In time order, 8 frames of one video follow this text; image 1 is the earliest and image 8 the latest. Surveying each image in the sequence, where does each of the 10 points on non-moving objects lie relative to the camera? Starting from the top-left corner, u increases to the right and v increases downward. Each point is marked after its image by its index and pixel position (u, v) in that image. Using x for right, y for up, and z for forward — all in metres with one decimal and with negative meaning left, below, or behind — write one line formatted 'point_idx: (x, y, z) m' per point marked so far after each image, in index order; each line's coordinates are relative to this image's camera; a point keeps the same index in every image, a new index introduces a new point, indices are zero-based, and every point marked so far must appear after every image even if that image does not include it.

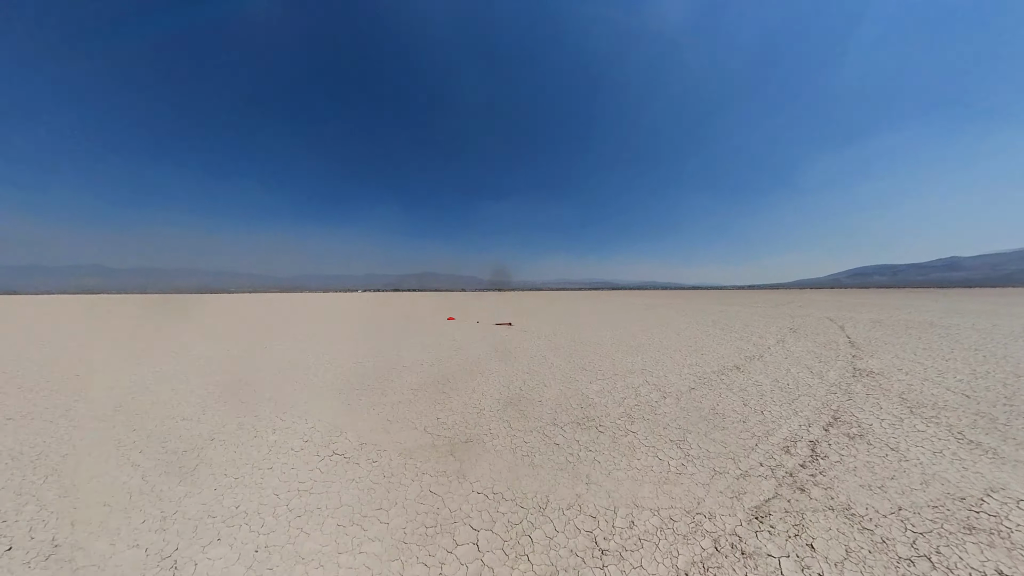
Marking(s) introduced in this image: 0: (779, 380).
0: (+9.9, -3.4, +11.5) m
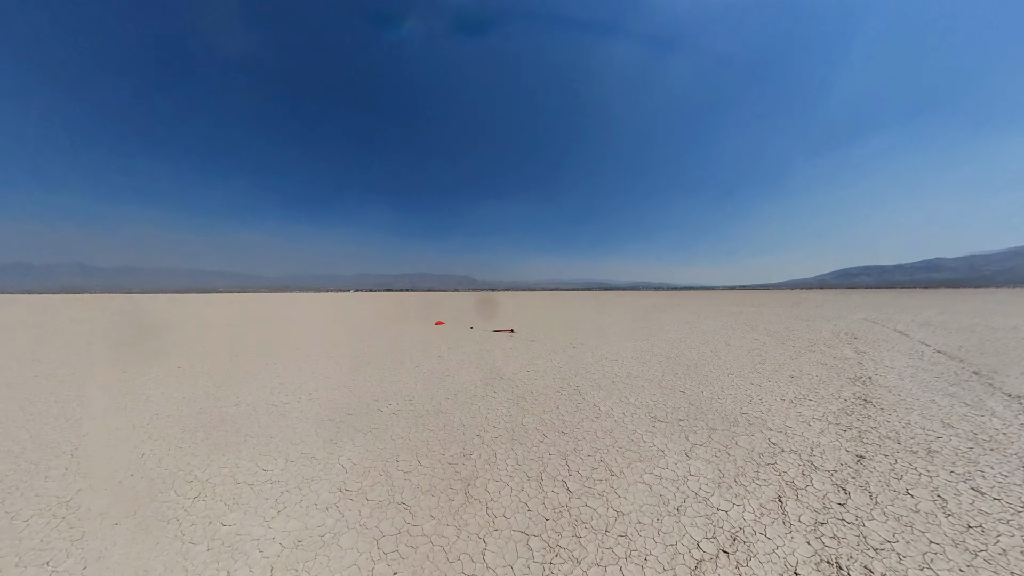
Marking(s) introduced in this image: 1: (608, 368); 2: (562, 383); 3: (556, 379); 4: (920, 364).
0: (+10.3, -3.2, +7.3) m
1: (+3.3, -2.2, +10.7) m
2: (+1.6, -2.0, +10.5) m
3: (+1.4, -2.0, +10.7) m
4: (+15.3, -2.9, +11.7) m
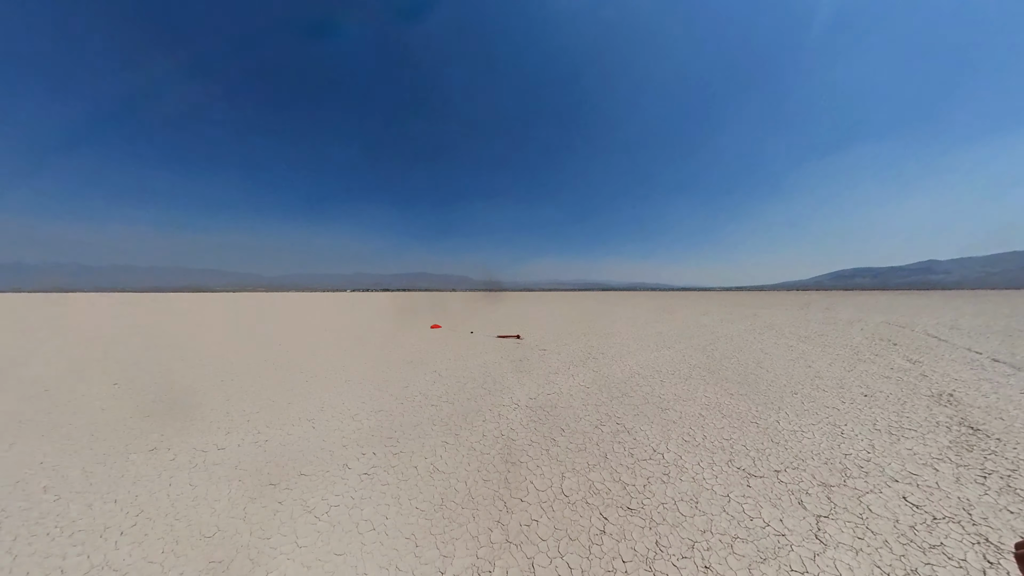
0: (+10.6, -3.2, +5.6) m
1: (+3.6, -2.2, +8.9) m
2: (+1.9, -2.0, +8.6) m
3: (+1.7, -2.0, +8.9) m
4: (+15.6, -2.9, +10.2) m
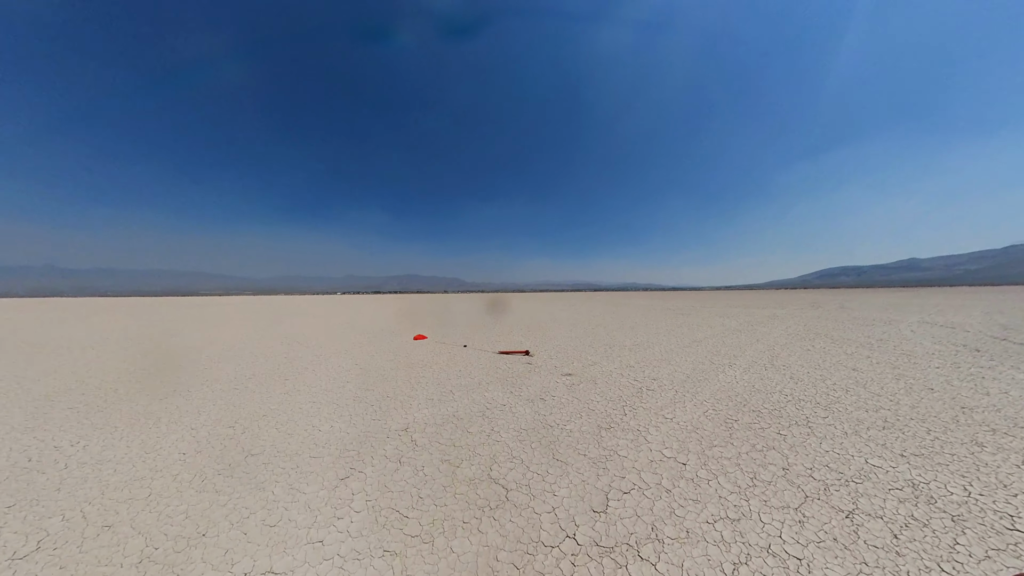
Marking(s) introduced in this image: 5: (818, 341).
0: (+11.1, -3.0, +3.0) m
1: (+3.9, -2.1, +6.0) m
2: (+2.2, -2.0, +5.6) m
3: (+2.0, -1.9, +5.9) m
4: (+15.8, -2.6, +7.8) m
5: (+11.4, -1.9, +11.7) m
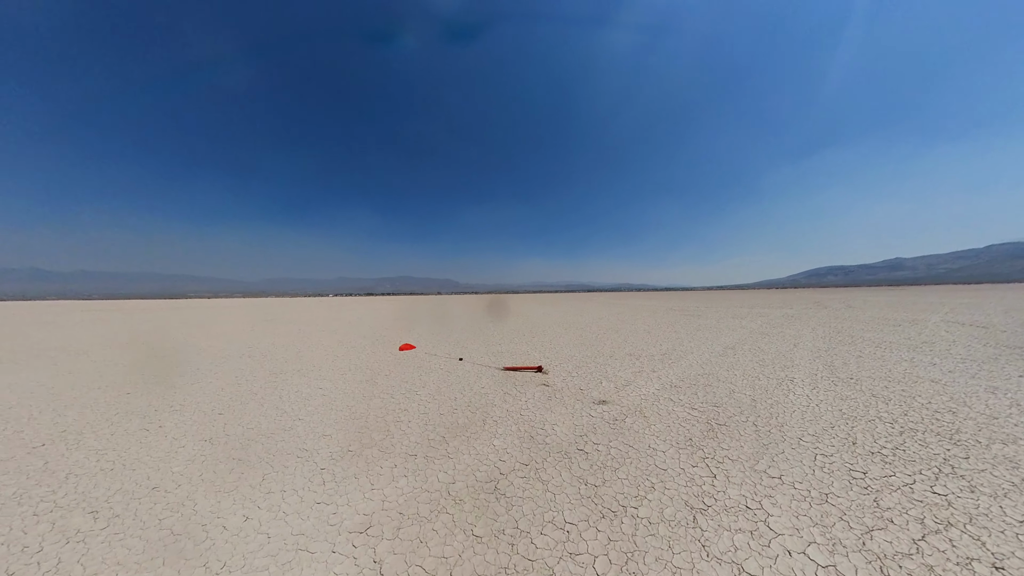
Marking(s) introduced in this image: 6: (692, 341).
0: (+11.4, -2.9, +1.7) m
1: (+4.2, -2.0, +4.5) m
2: (+2.5, -1.9, +4.0) m
3: (+2.2, -1.8, +4.3) m
4: (+16.0, -2.5, +6.6) m
5: (+11.4, -1.8, +10.4) m
6: (+5.6, -1.7, +9.8) m
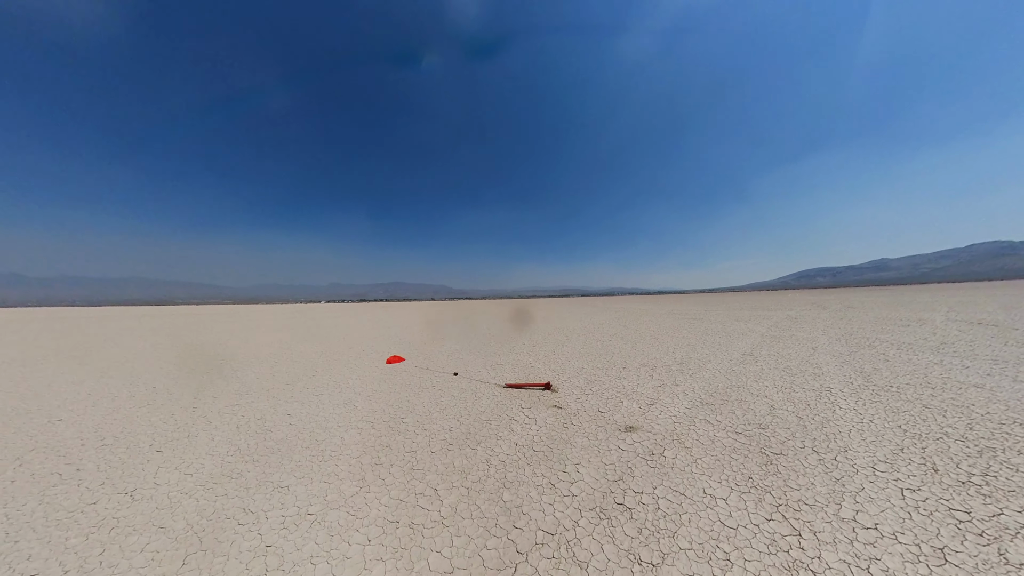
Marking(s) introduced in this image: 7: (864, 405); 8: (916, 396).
0: (+11.6, -2.7, +1.2) m
1: (+4.3, -2.0, +3.8) m
2: (+2.6, -1.9, +3.3) m
3: (+2.3, -1.8, +3.5) m
4: (+16.1, -2.3, +6.2) m
5: (+11.4, -1.8, +9.9) m
6: (+5.6, -1.7, +9.1) m
7: (+5.8, -1.9, +5.2) m
8: (+7.2, -2.0, +5.6) m
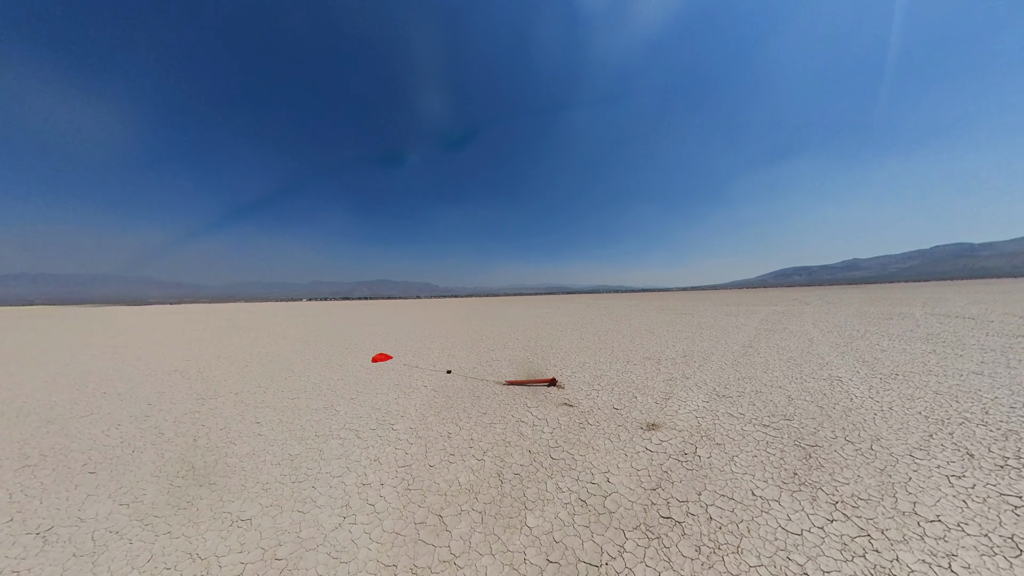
0: (+11.8, -2.4, +1.2) m
1: (+4.4, -1.8, +3.5) m
2: (+2.7, -1.7, +2.9) m
3: (+2.4, -1.6, +3.2) m
4: (+16.0, -2.0, +6.5) m
5: (+11.2, -1.5, +9.9) m
6: (+5.4, -1.5, +8.9) m
7: (+5.8, -1.7, +5.0) m
8: (+7.2, -1.7, +5.5) m
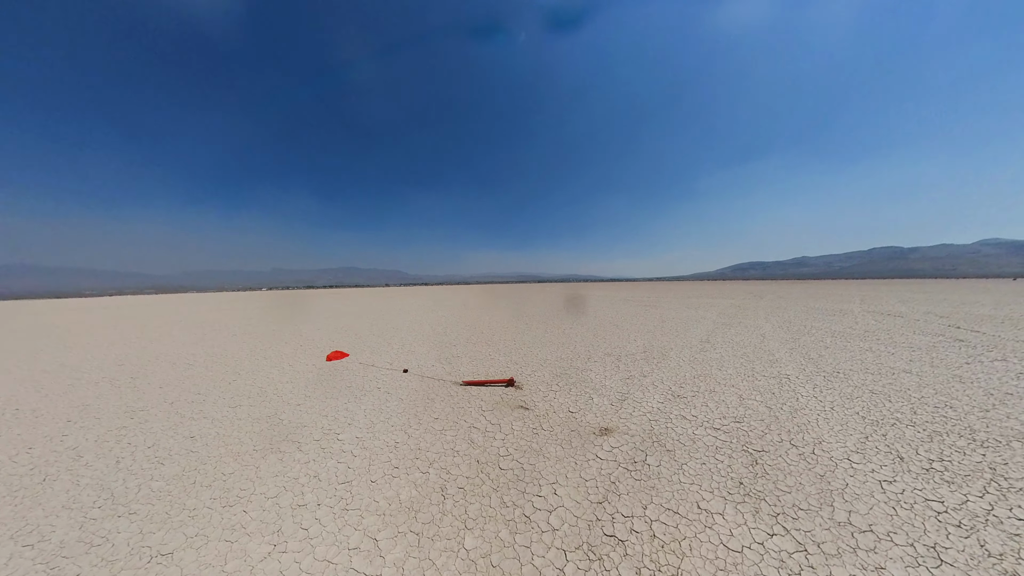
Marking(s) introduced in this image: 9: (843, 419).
0: (+11.4, -2.6, +2.1) m
1: (+3.8, -1.8, +3.7) m
2: (+2.3, -1.8, +3.1) m
3: (+2.0, -1.7, +3.3) m
4: (+15.2, -2.1, +7.6) m
5: (+10.1, -1.5, +10.7) m
6: (+4.5, -1.4, +9.2) m
7: (+5.2, -1.8, +5.3) m
8: (+6.5, -1.7, +6.0) m
9: (+4.6, -1.8, +4.4) m
